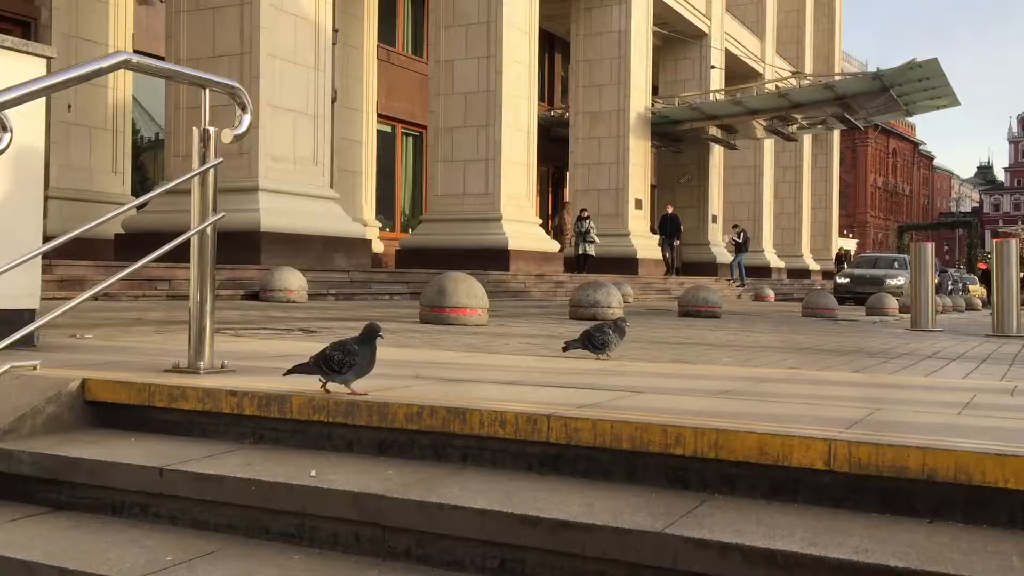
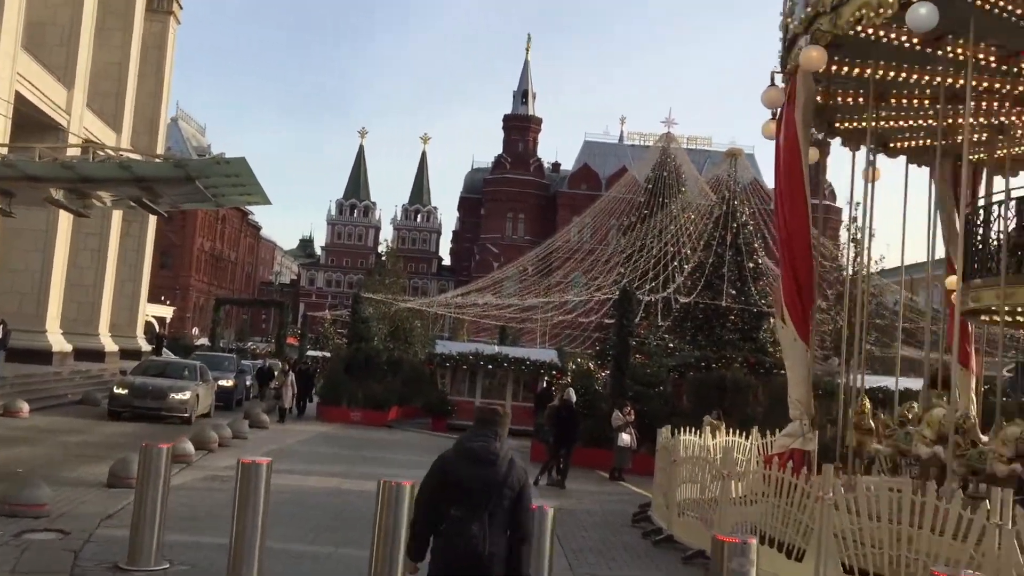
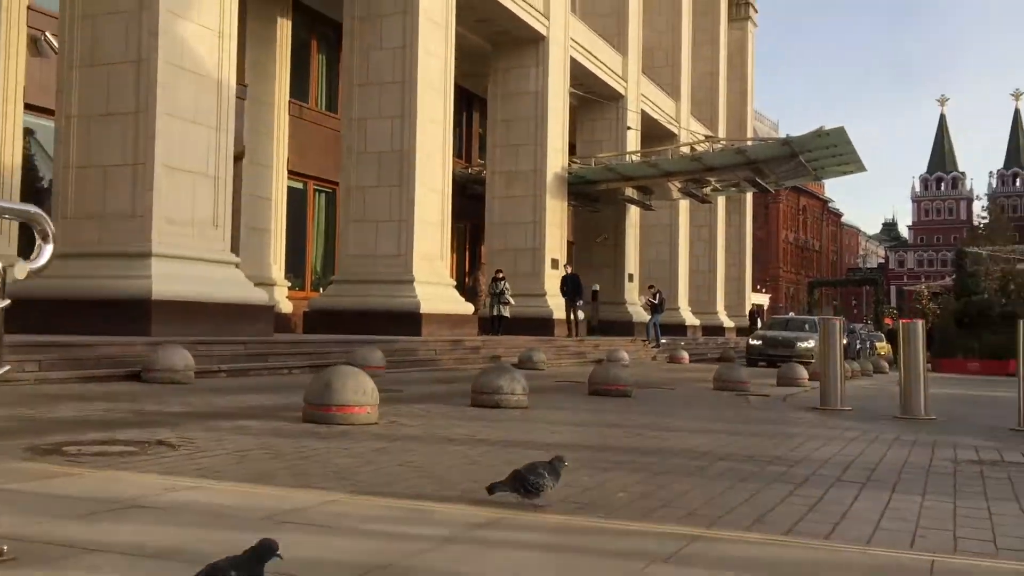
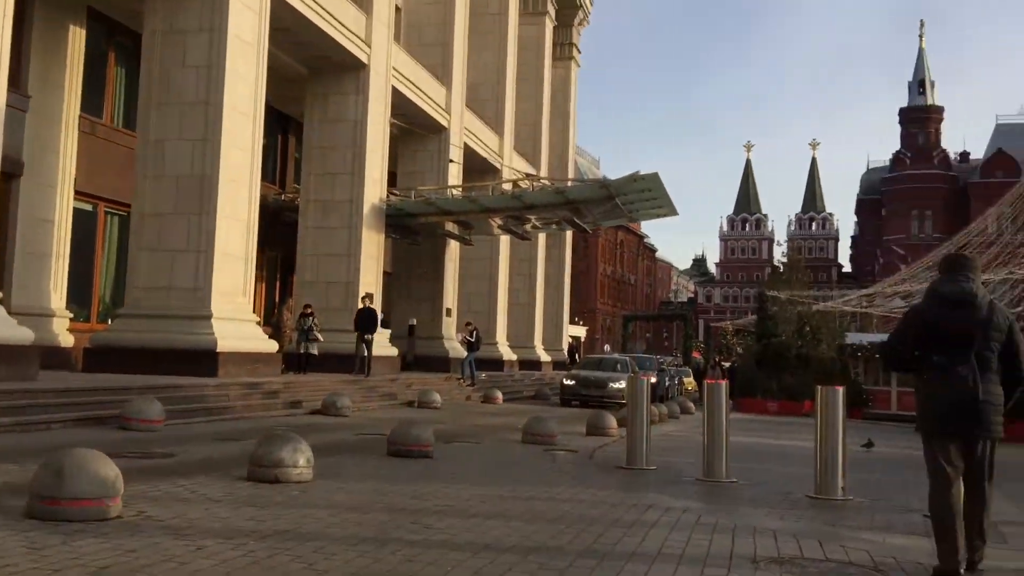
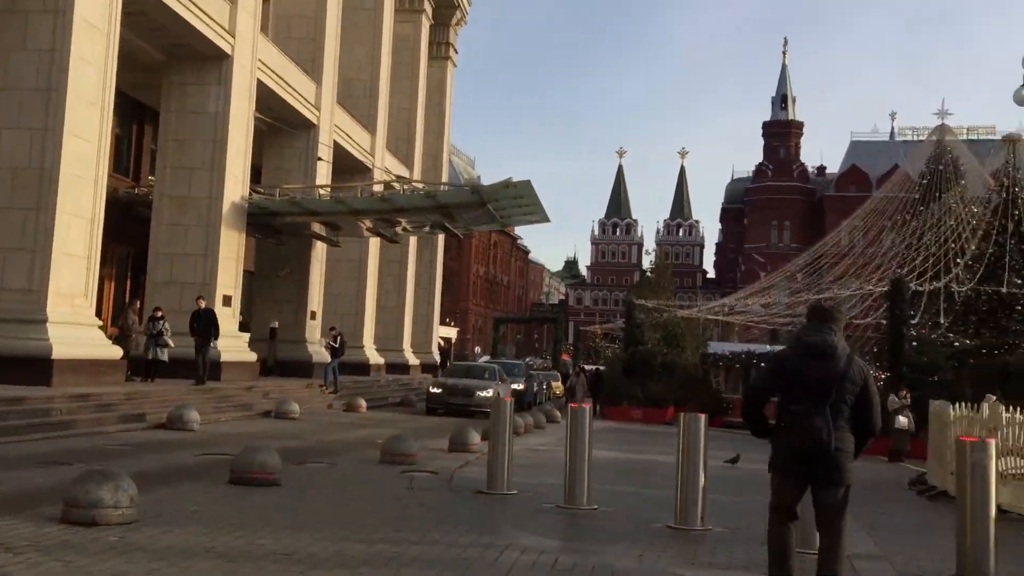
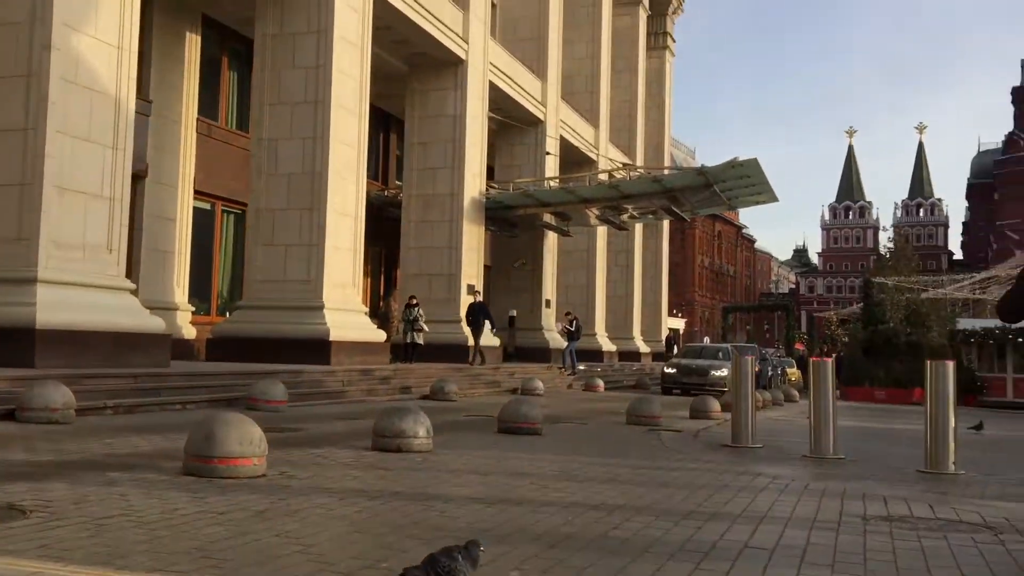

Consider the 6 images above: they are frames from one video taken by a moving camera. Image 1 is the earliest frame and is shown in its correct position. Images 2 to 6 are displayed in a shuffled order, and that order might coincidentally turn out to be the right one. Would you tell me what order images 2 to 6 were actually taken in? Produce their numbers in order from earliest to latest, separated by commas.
3, 6, 4, 5, 2
